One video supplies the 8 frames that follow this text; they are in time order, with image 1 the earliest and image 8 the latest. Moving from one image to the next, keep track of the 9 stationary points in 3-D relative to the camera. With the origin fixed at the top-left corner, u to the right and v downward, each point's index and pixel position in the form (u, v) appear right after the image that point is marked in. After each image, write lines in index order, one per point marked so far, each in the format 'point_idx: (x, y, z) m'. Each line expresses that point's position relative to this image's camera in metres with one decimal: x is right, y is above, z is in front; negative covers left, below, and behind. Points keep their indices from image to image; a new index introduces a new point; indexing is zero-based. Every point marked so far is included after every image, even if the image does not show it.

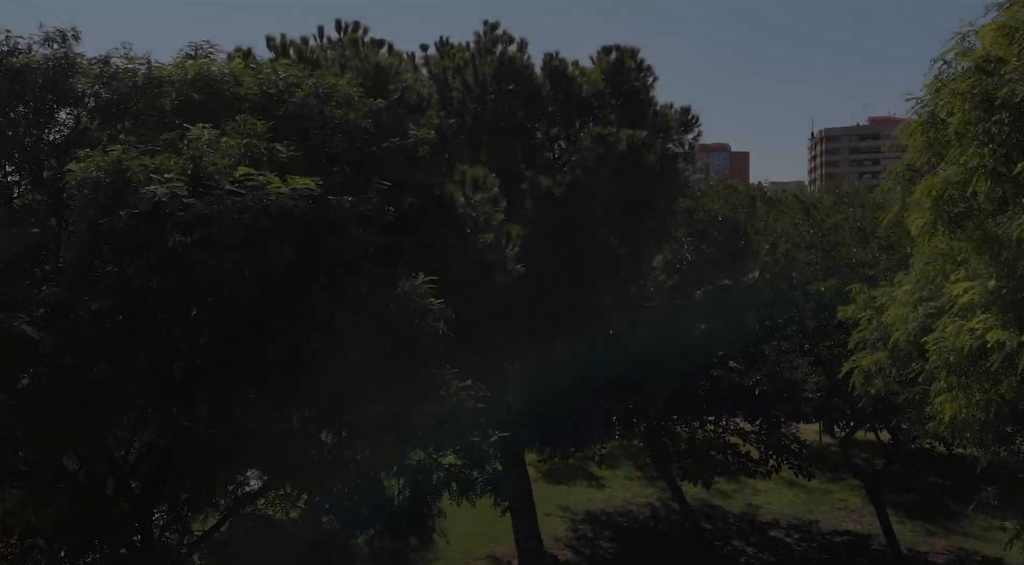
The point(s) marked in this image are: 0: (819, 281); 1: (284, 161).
0: (+4.0, 0.0, +11.4) m
1: (-1.5, +0.8, +5.8) m
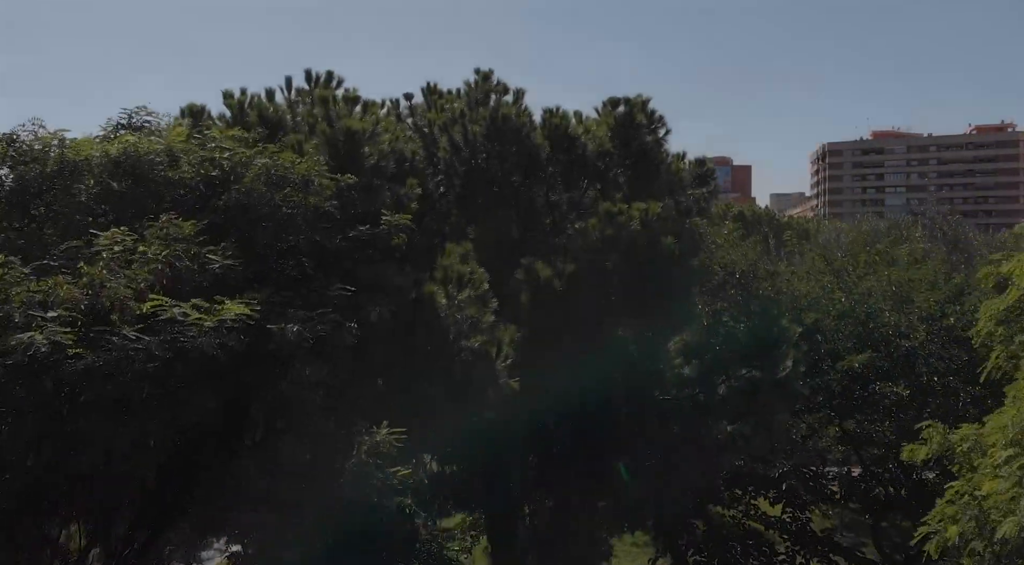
0: (+4.0, -0.9, +10.3) m
1: (-1.5, +0.1, +4.6) m
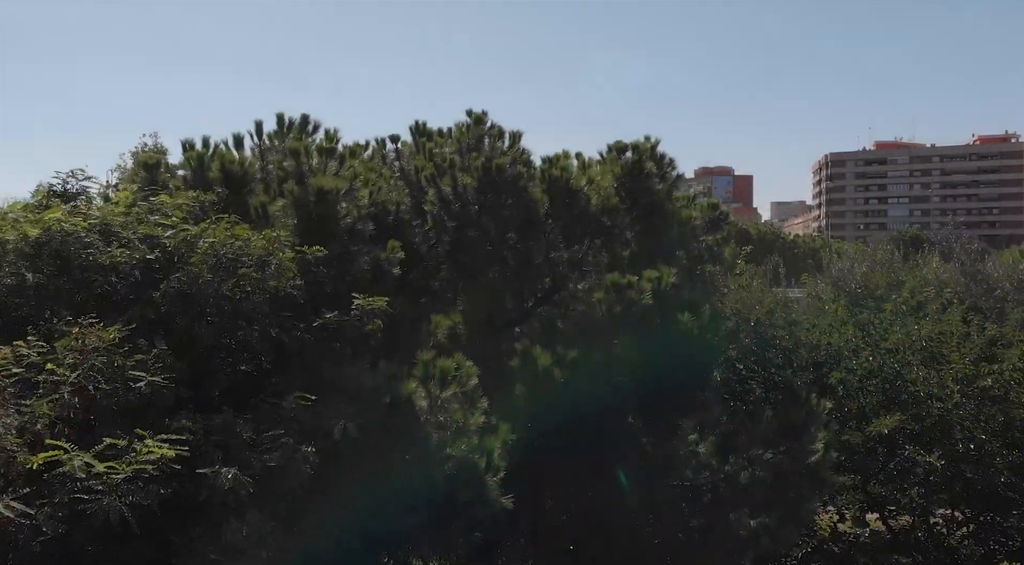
0: (+3.9, -1.4, +9.4) m
1: (-1.6, -0.5, +3.8) m
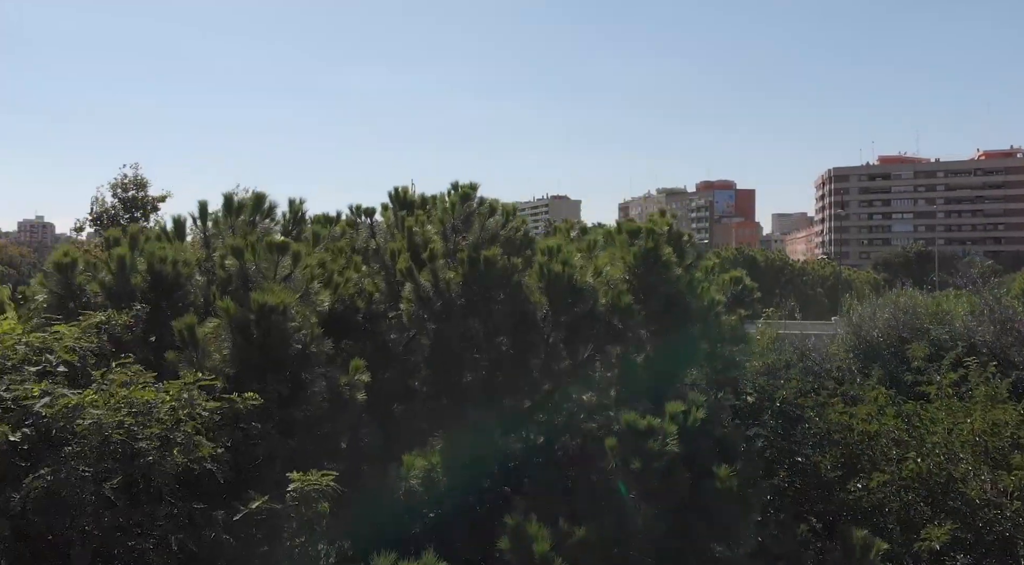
0: (+3.9, -2.2, +8.2) m
1: (-1.6, -1.2, +2.6) m
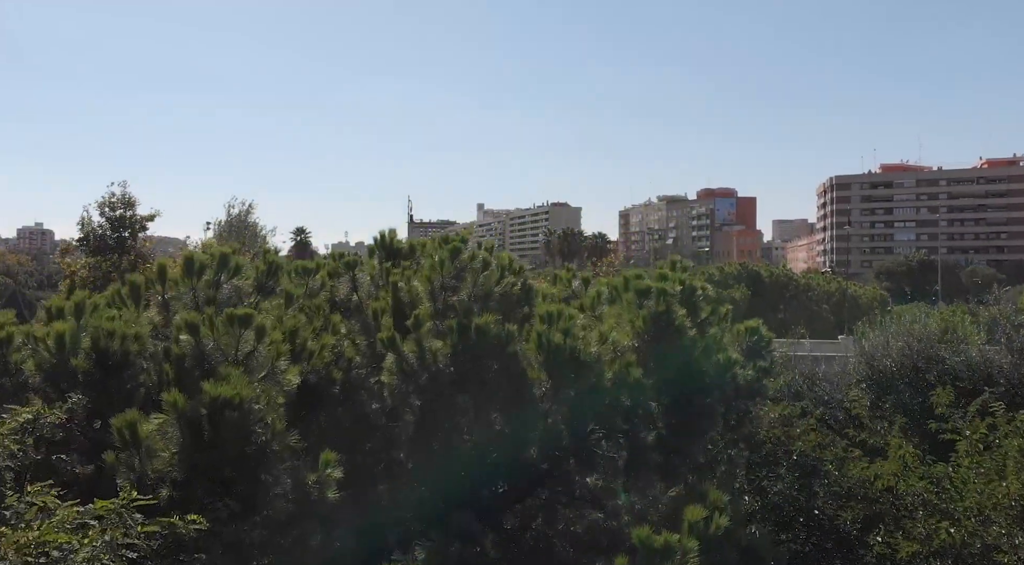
0: (+3.8, -2.7, +7.5) m
1: (-1.7, -1.6, +1.9) m
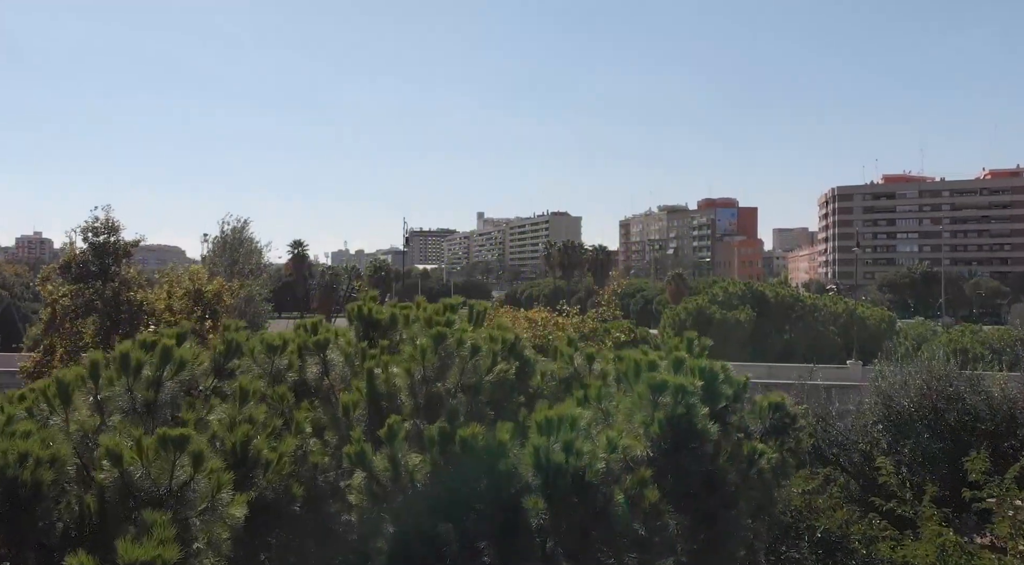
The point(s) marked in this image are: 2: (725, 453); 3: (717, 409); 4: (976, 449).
0: (+3.8, -3.2, +6.7) m
1: (-1.7, -2.1, +1.1) m
2: (+1.3, -1.0, +5.2) m
3: (+1.2, -0.8, +5.5) m
4: (+8.1, -2.9, +15.5) m
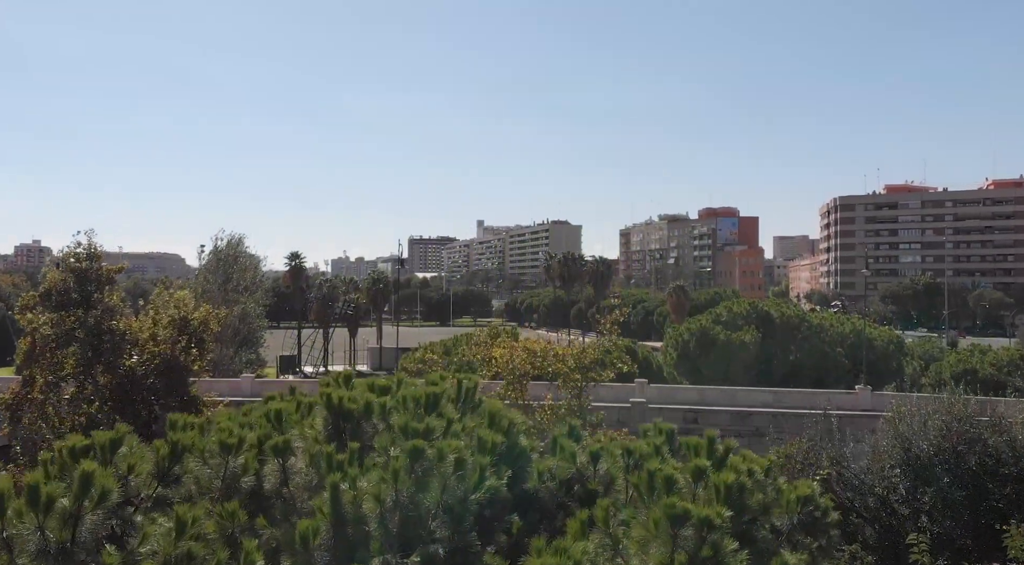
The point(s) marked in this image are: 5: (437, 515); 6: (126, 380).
0: (+3.7, -3.8, +5.8) m
1: (-1.8, -2.6, +0.3) m
2: (+1.2, -1.5, +4.4) m
3: (+1.2, -1.3, +4.6) m
4: (+8.0, -3.5, +14.7) m
5: (-0.4, -1.1, +4.4) m
6: (-8.7, -2.2, +20.0) m
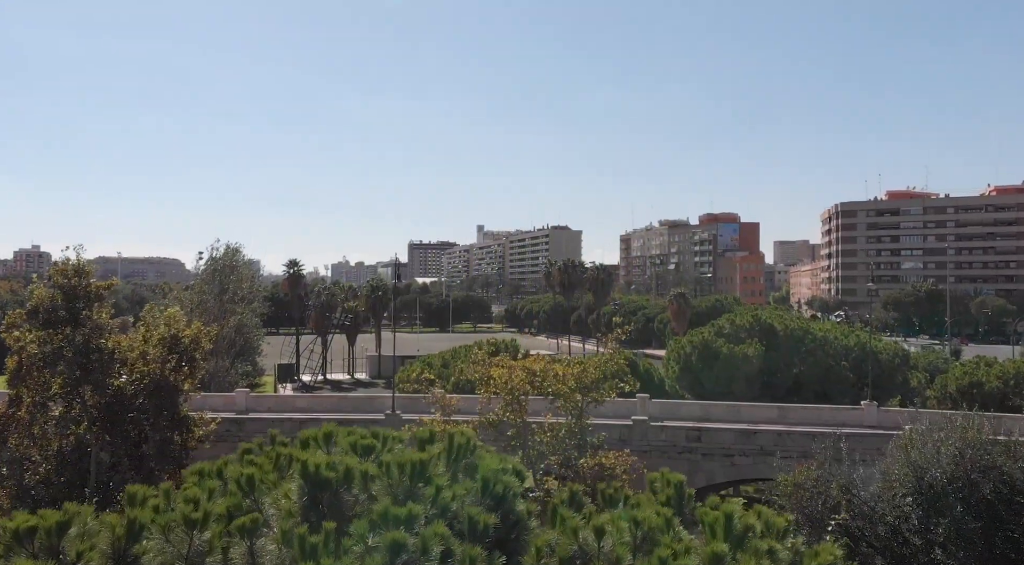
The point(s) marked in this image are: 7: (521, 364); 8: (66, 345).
0: (+3.7, -4.1, +5.3) m
1: (-1.8, -2.9, -0.3) m
2: (+1.2, -1.8, +3.9) m
3: (+1.2, -1.6, +4.1) m
4: (+8.0, -3.9, +14.1) m
5: (-0.5, -1.4, +3.9) m
6: (-8.8, -2.6, +19.5) m
7: (+0.2, -1.9, +19.7) m
8: (-9.8, -1.4, +19.5) m
